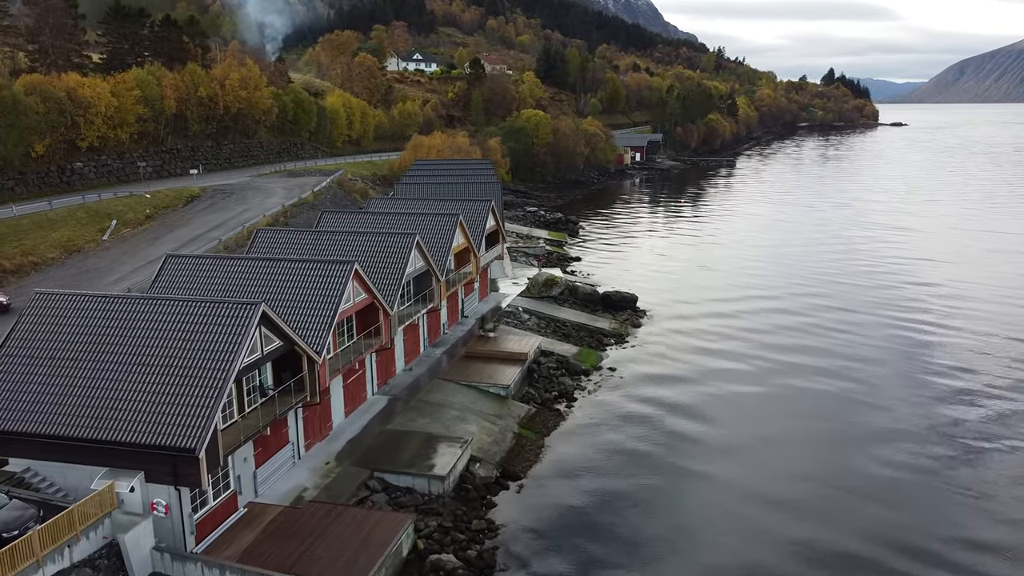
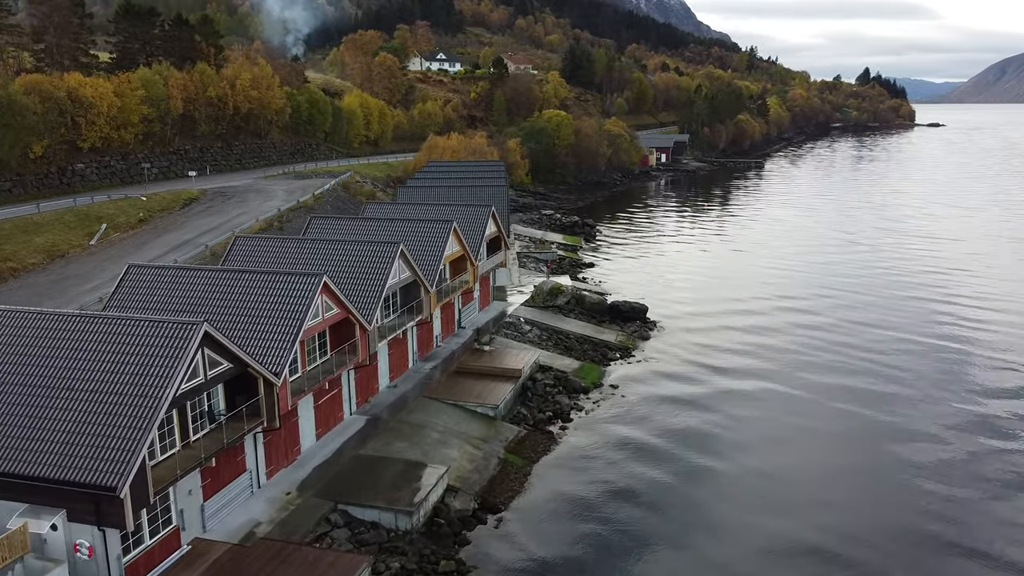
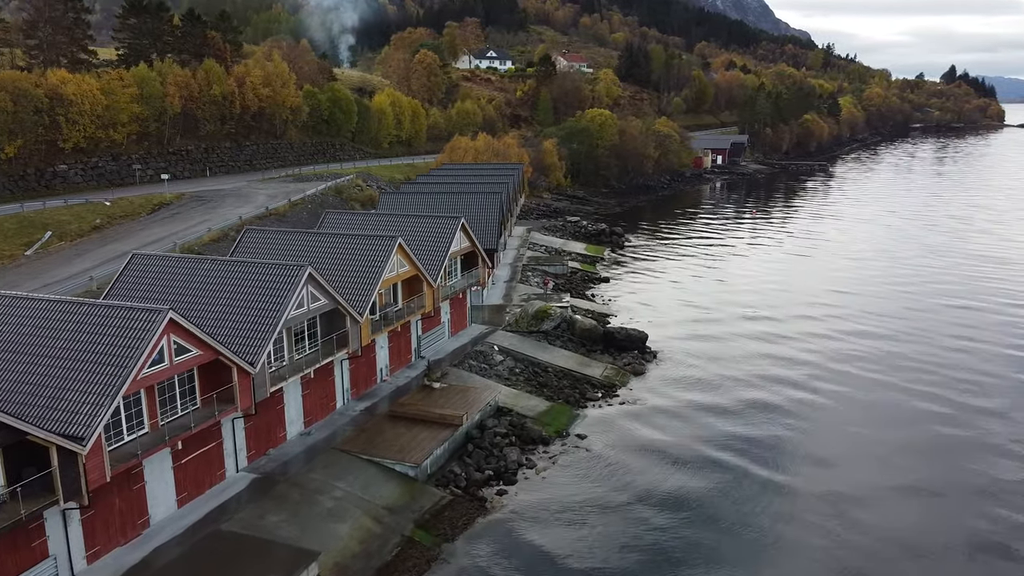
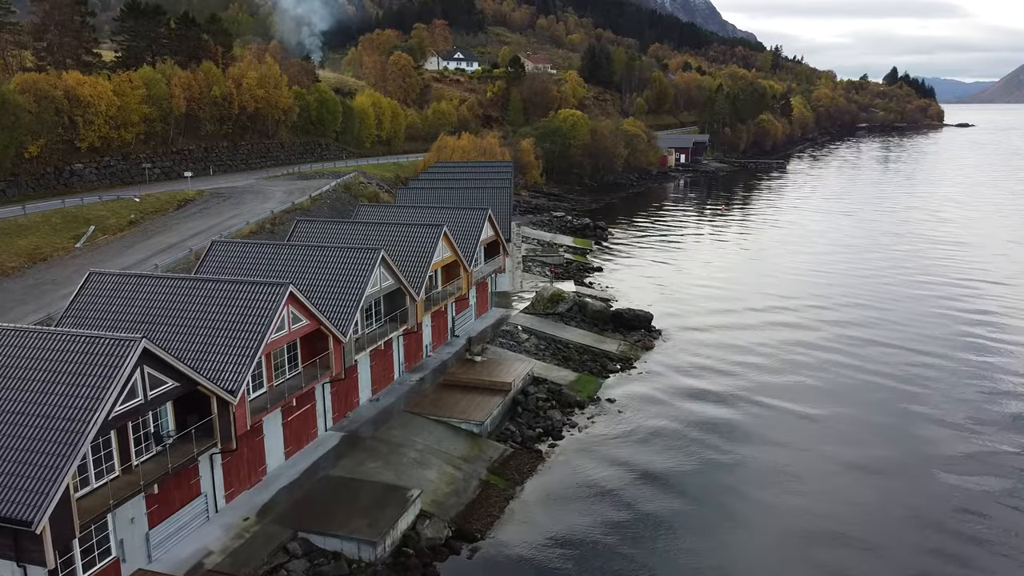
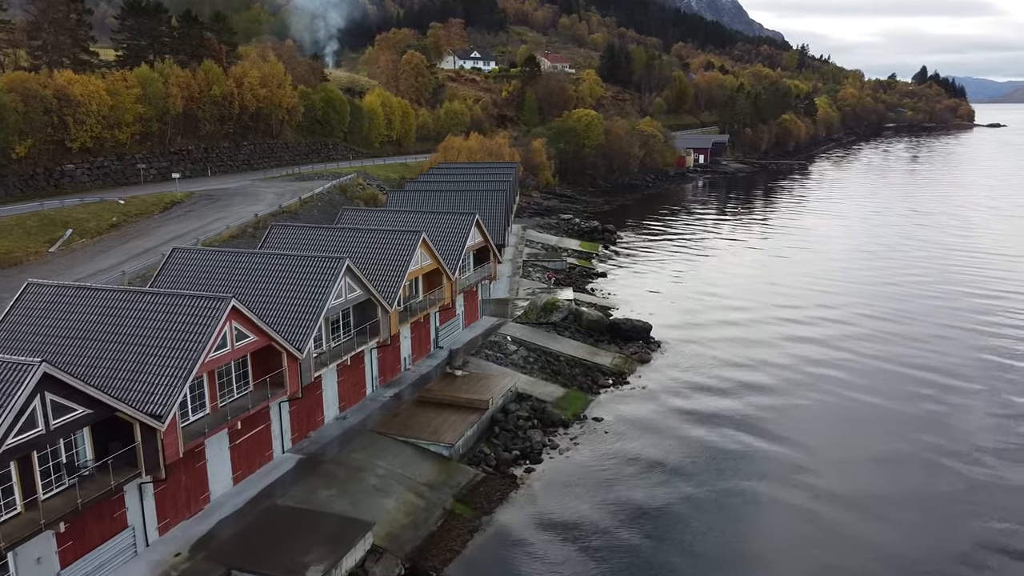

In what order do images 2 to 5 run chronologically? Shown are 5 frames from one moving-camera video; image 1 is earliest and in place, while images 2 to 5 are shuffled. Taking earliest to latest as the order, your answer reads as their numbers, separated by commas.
2, 4, 5, 3
